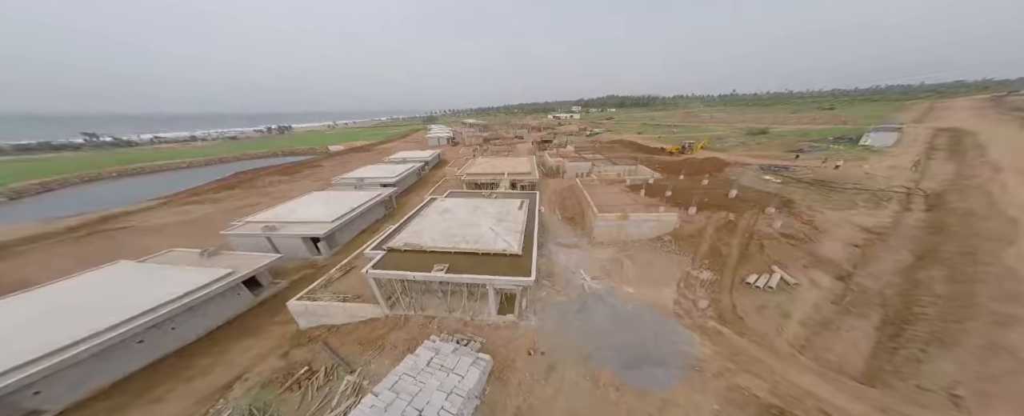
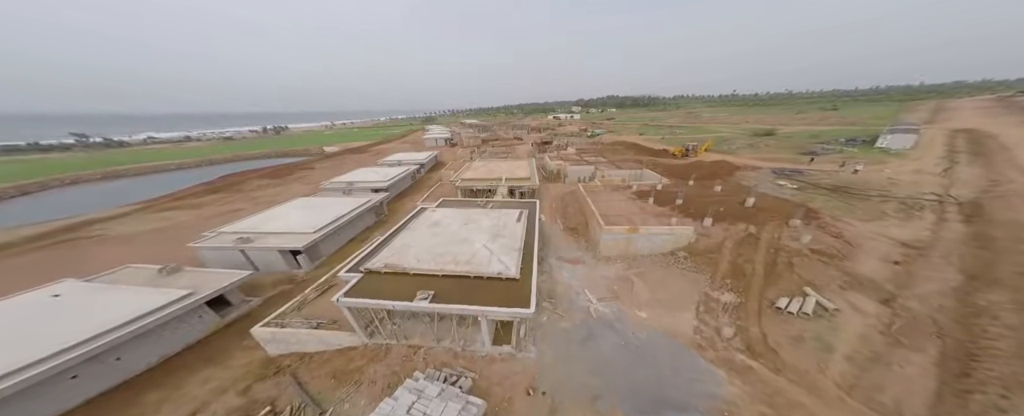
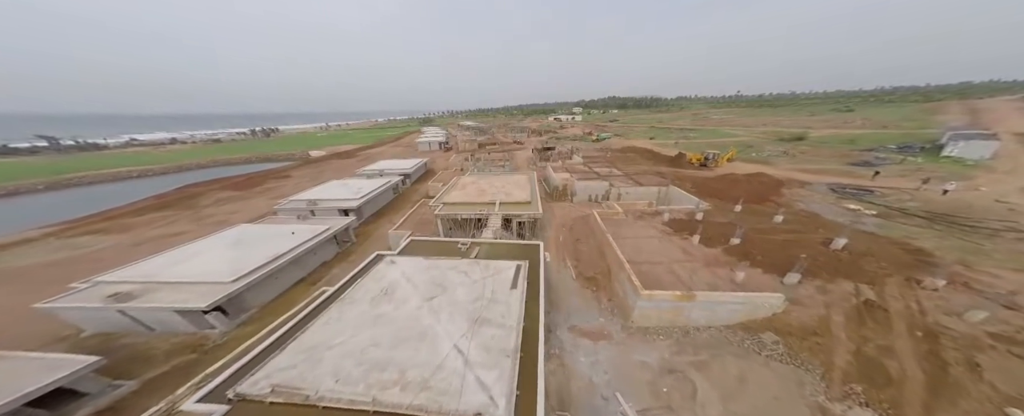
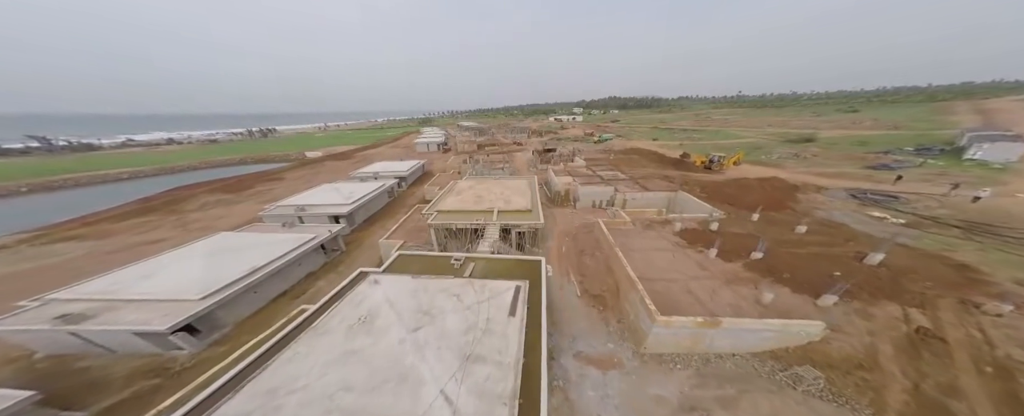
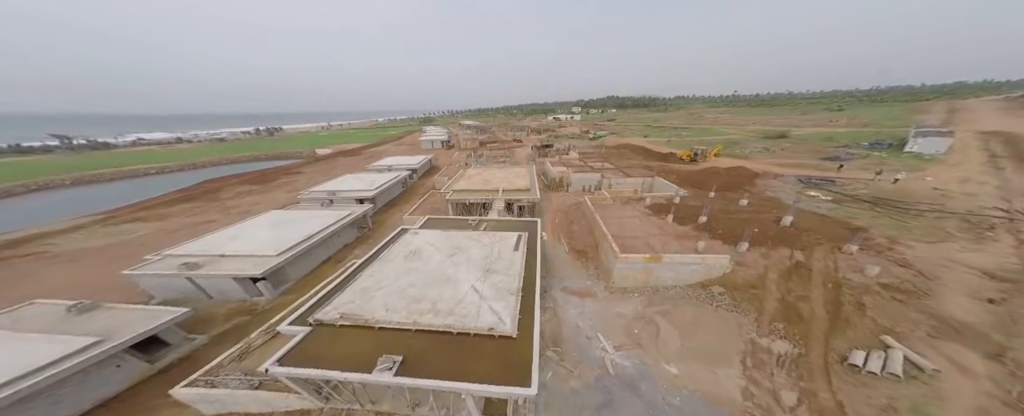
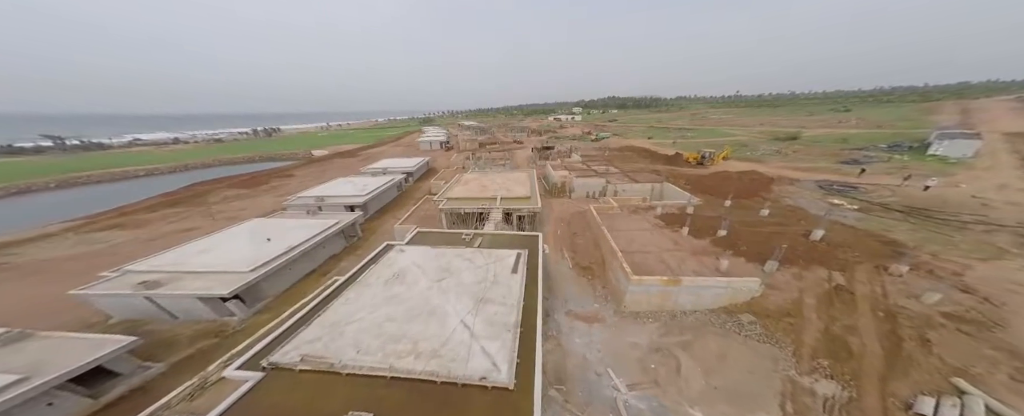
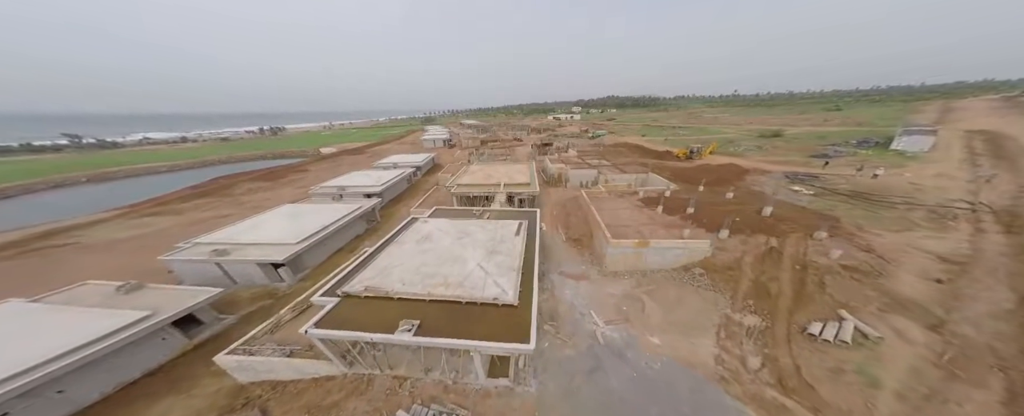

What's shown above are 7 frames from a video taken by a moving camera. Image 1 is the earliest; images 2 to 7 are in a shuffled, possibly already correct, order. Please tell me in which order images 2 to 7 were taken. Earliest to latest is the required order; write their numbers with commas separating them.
2, 7, 5, 6, 3, 4
